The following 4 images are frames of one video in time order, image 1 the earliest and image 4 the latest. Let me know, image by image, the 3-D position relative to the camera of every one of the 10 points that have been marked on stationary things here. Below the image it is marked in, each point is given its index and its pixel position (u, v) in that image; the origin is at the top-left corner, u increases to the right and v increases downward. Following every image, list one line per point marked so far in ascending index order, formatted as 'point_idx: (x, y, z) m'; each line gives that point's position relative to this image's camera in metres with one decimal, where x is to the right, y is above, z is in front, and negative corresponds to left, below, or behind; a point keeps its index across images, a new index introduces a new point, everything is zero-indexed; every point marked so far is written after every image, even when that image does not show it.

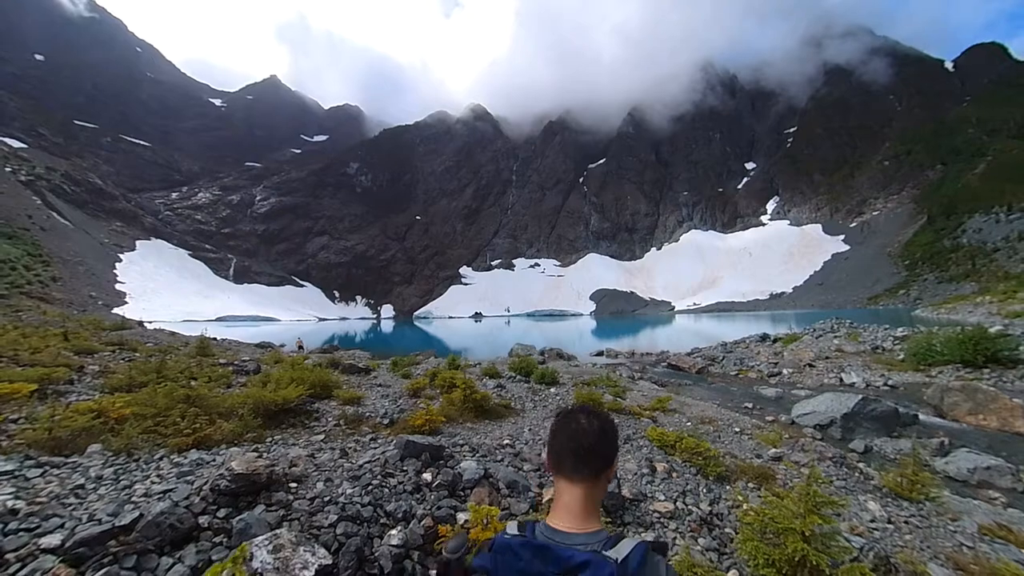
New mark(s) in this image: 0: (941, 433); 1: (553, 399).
0: (+15.2, -5.1, +16.6) m
1: (+1.4, -3.6, +15.1) m
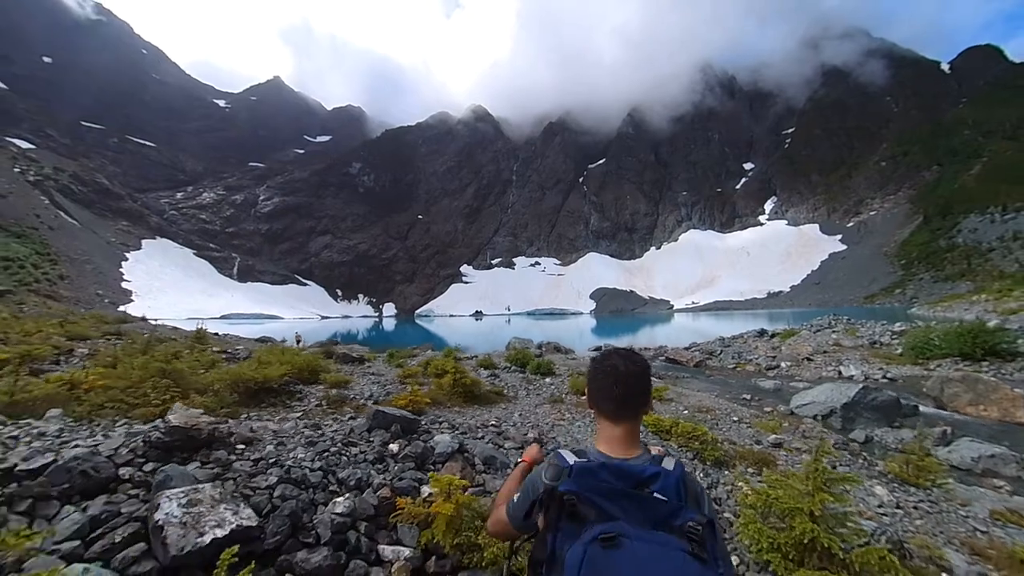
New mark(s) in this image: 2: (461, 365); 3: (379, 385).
0: (+14.9, -4.7, +16.3) m
1: (+1.2, -3.2, +14.7) m
2: (-2.1, -3.1, +18.9) m
3: (-3.7, -2.8, +13.0) m
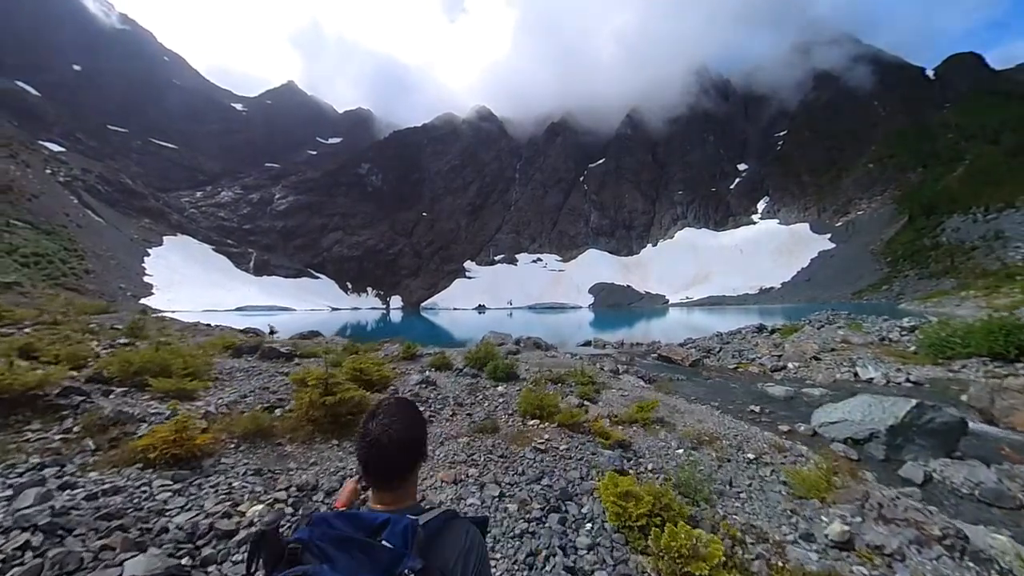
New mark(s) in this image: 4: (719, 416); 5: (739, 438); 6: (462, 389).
0: (+13.3, -4.3, +12.4) m
1: (-0.5, -2.7, +10.7) m
2: (-3.7, -2.6, +14.9) m
3: (-5.3, -2.3, +9.0) m
4: (+6.2, -3.8, +14.0) m
5: (+5.5, -3.6, +11.3) m
6: (-1.3, -2.7, +12.2) m
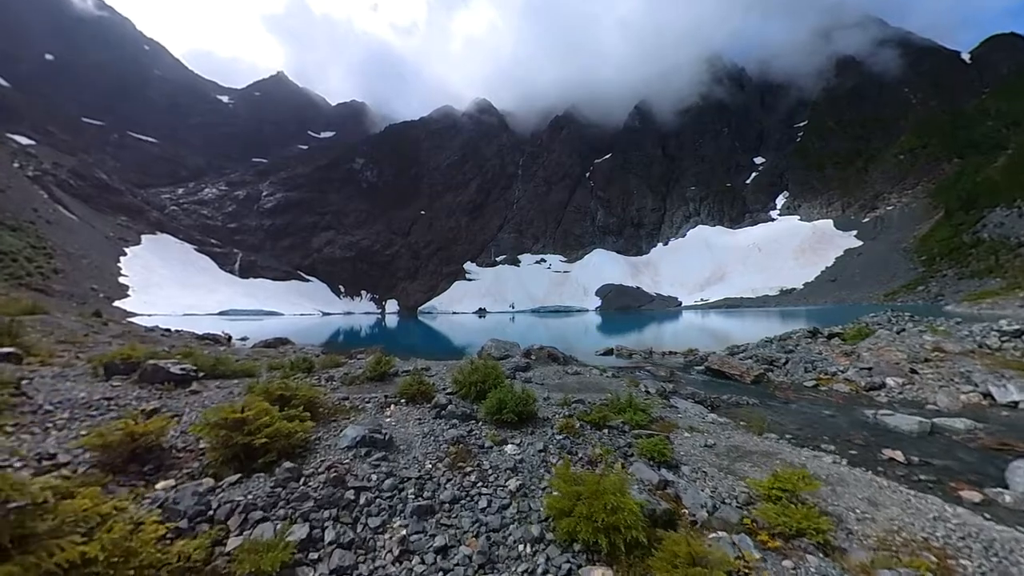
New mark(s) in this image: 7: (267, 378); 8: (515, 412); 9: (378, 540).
0: (+13.6, -3.9, +6.6) m
1: (-0.2, -2.3, +5.0) m
2: (-3.4, -2.2, +9.2) m
3: (-5.0, -1.9, +3.3) m
4: (+6.5, -3.4, +8.2) m
5: (+5.8, -3.2, +5.6) m
6: (-1.0, -2.3, +6.5) m
7: (-7.3, -2.6, +13.2) m
8: (-0.2, -2.3, +8.7) m
9: (-1.2, -2.3, +4.3) m
